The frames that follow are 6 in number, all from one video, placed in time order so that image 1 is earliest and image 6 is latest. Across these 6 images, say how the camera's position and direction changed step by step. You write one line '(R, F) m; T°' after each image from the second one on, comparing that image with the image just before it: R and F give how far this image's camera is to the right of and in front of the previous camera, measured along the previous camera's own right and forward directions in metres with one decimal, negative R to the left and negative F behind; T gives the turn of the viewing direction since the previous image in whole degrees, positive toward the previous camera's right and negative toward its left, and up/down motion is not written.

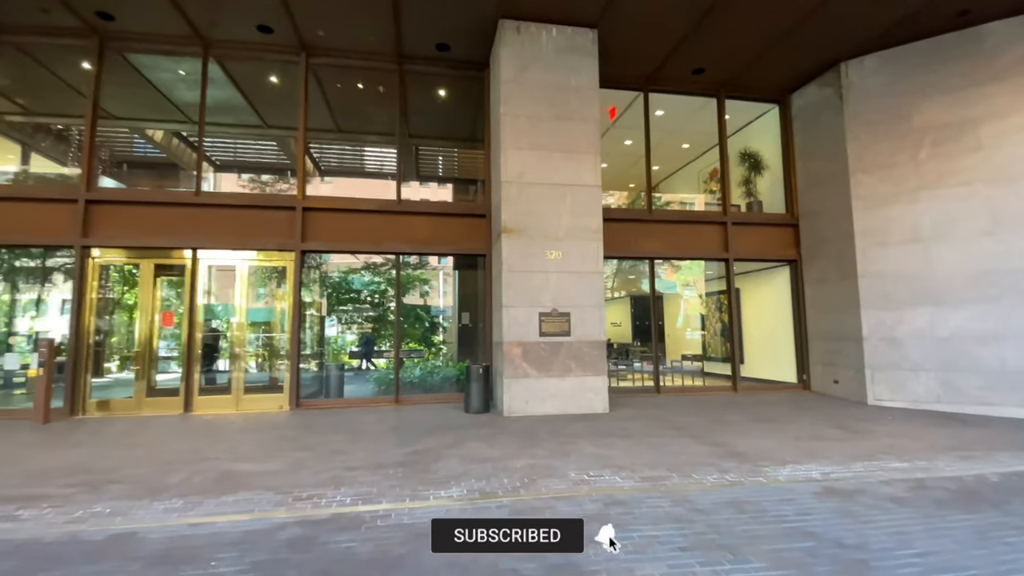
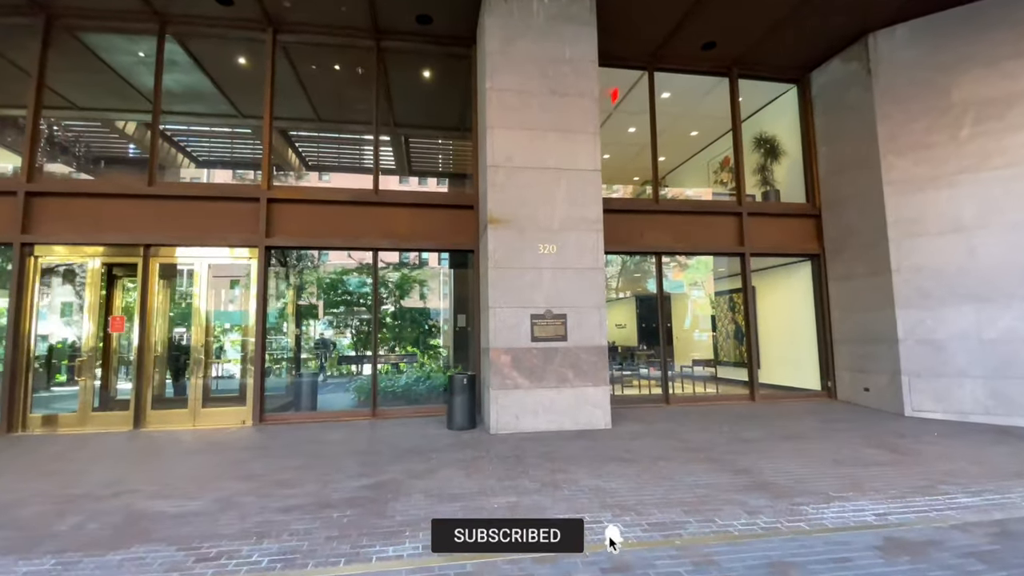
(+0.4, +1.4) m; -1°
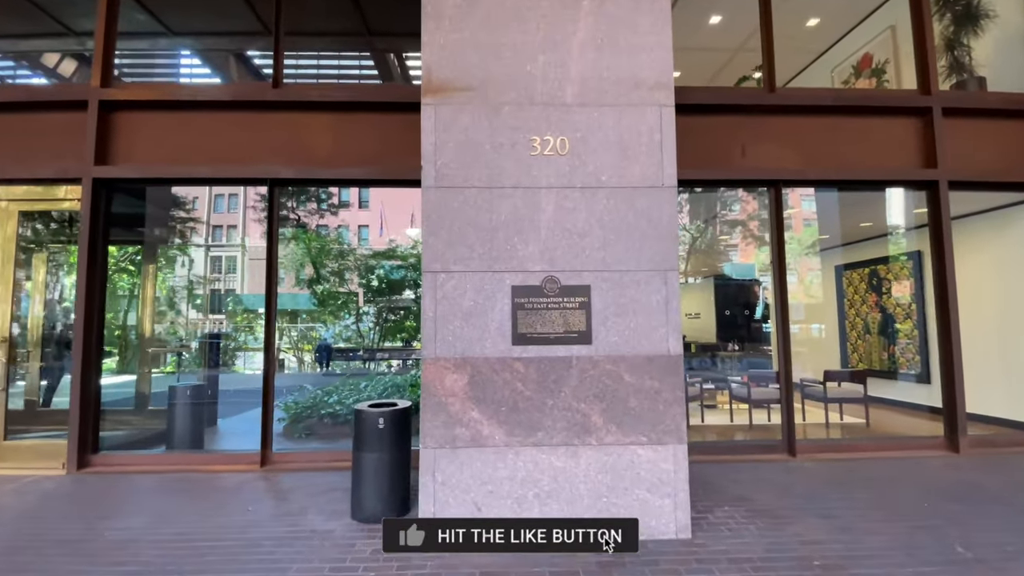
(+1.0, +5.3) m; -7°
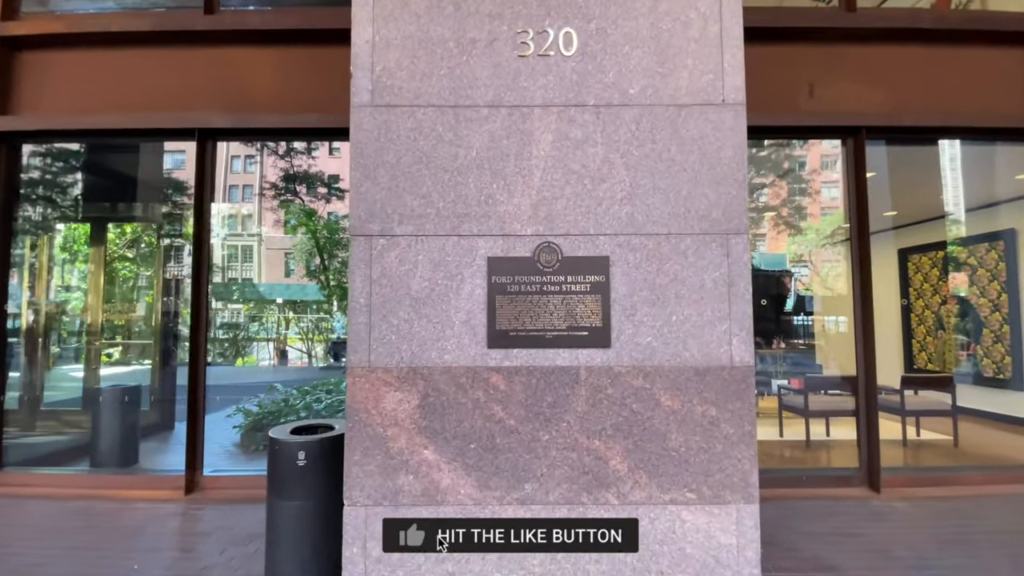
(+0.3, +1.6) m; -2°
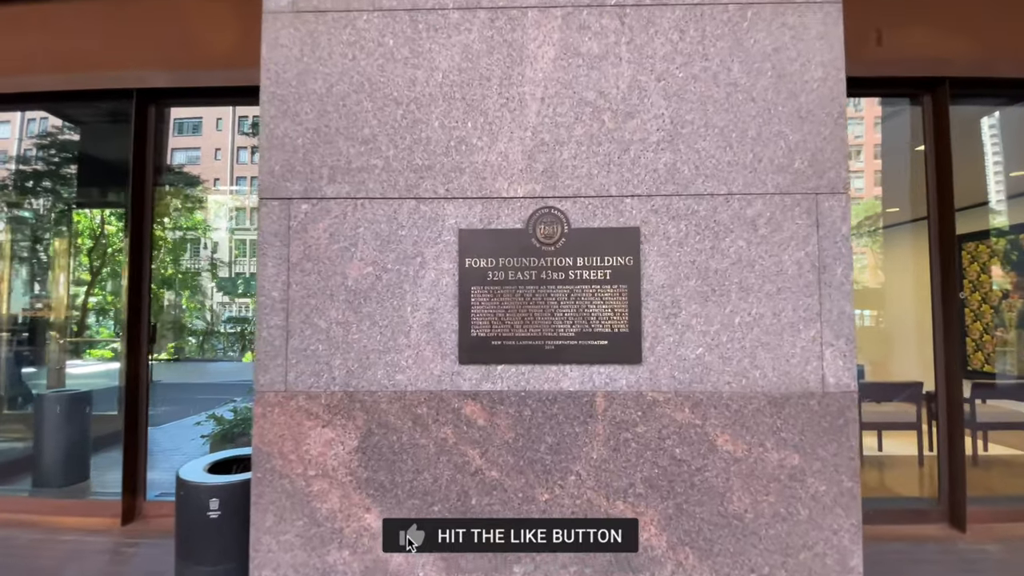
(+0.1, +0.9) m; -1°
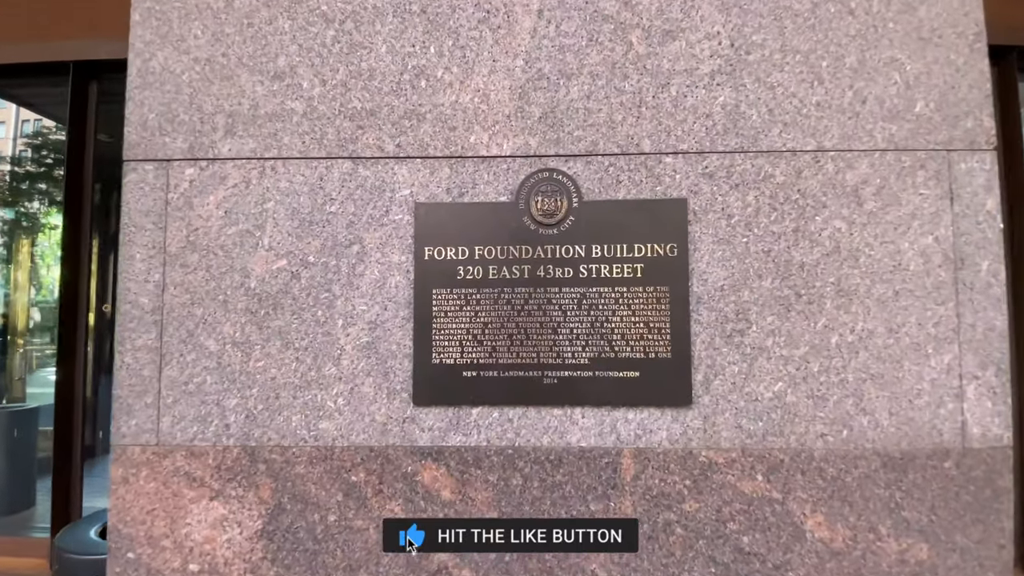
(+0.1, +0.6) m; 0°
